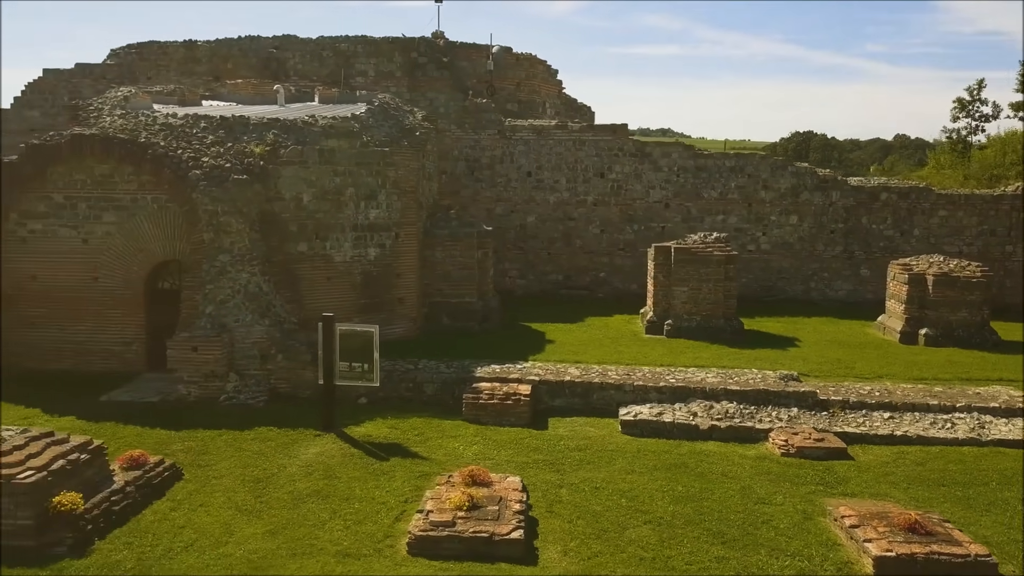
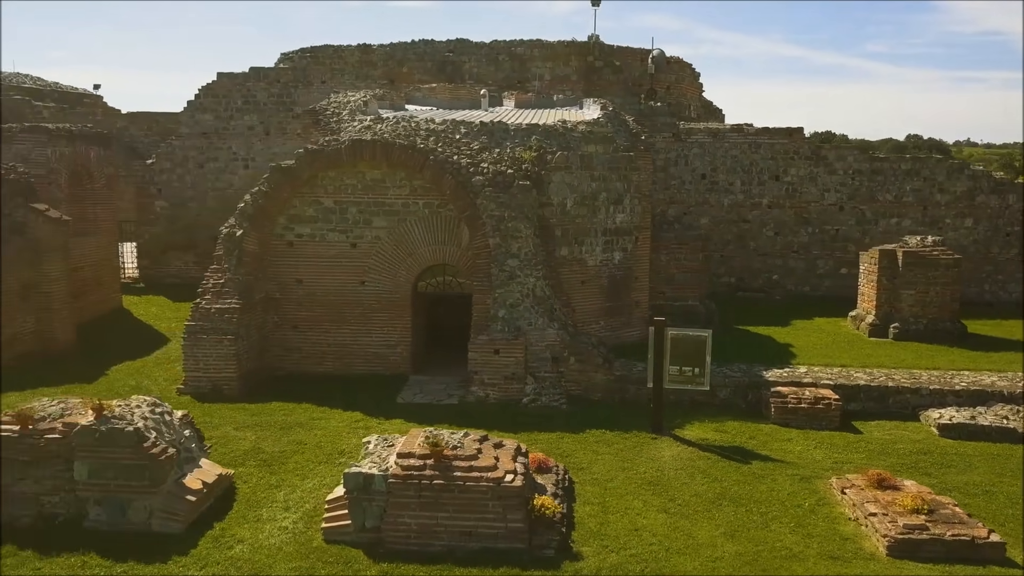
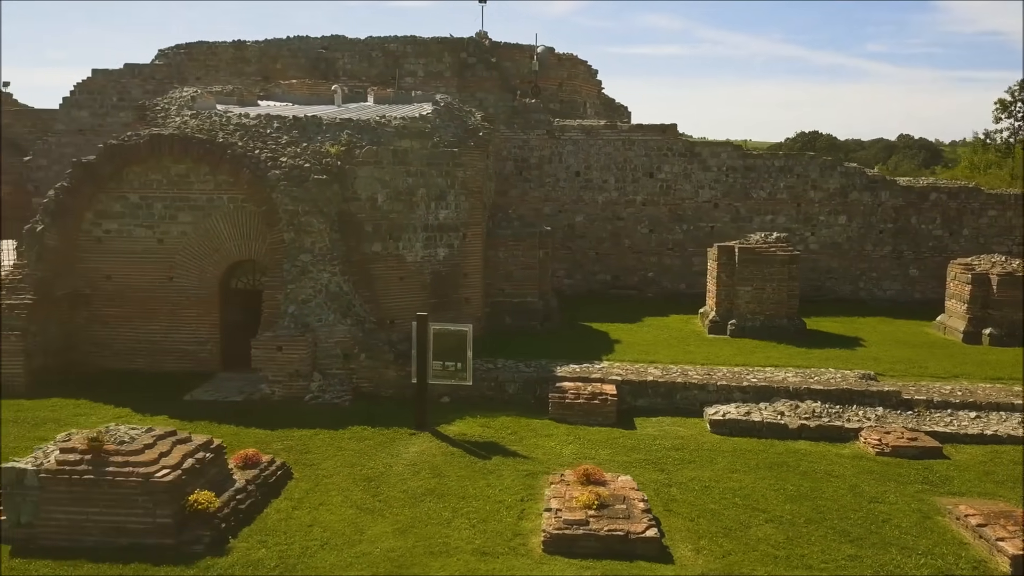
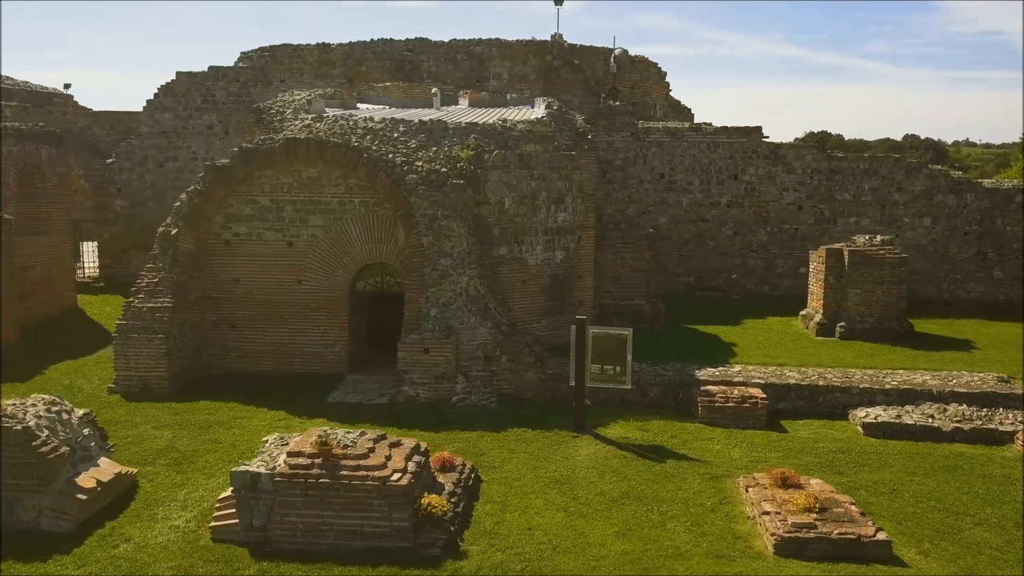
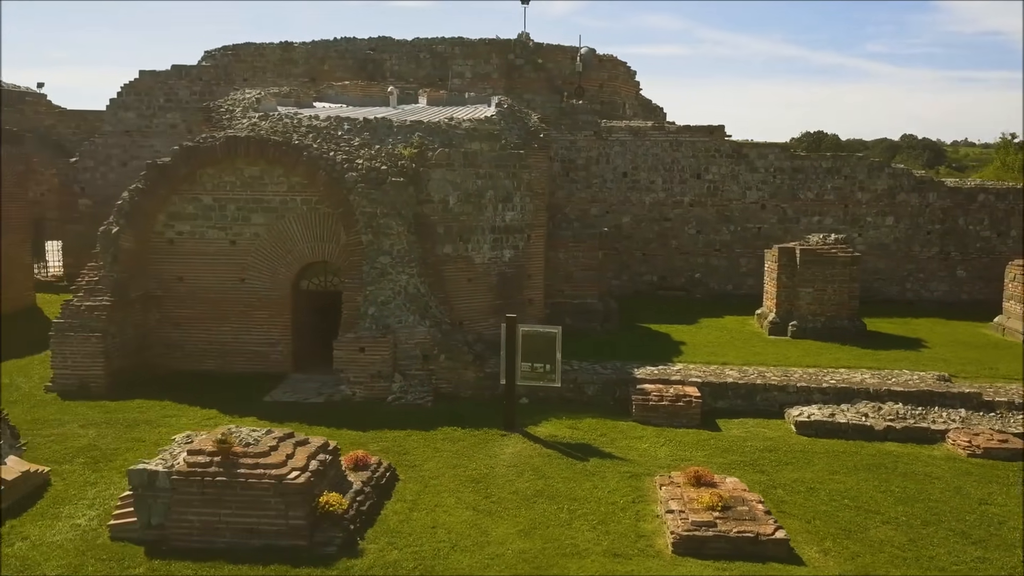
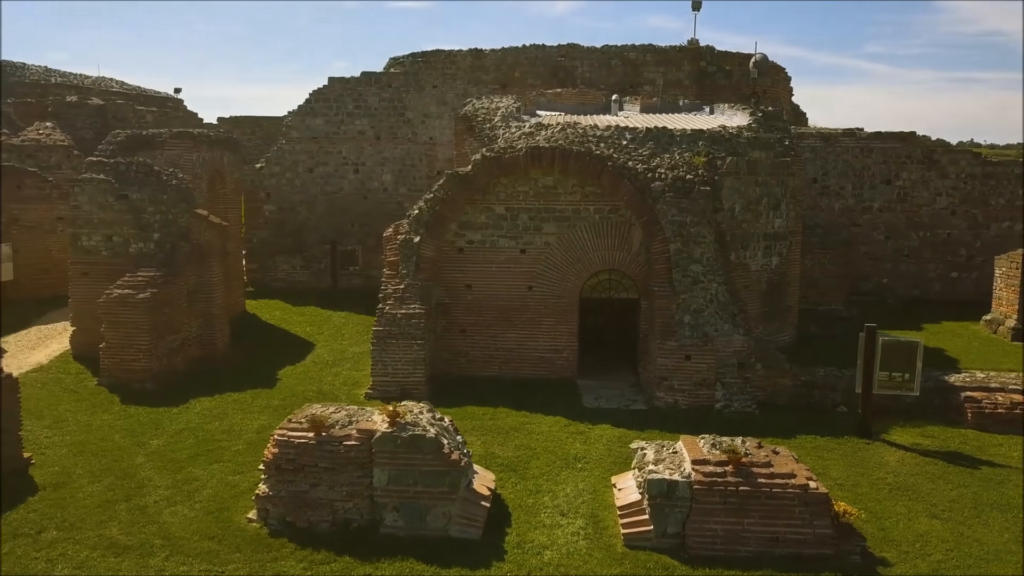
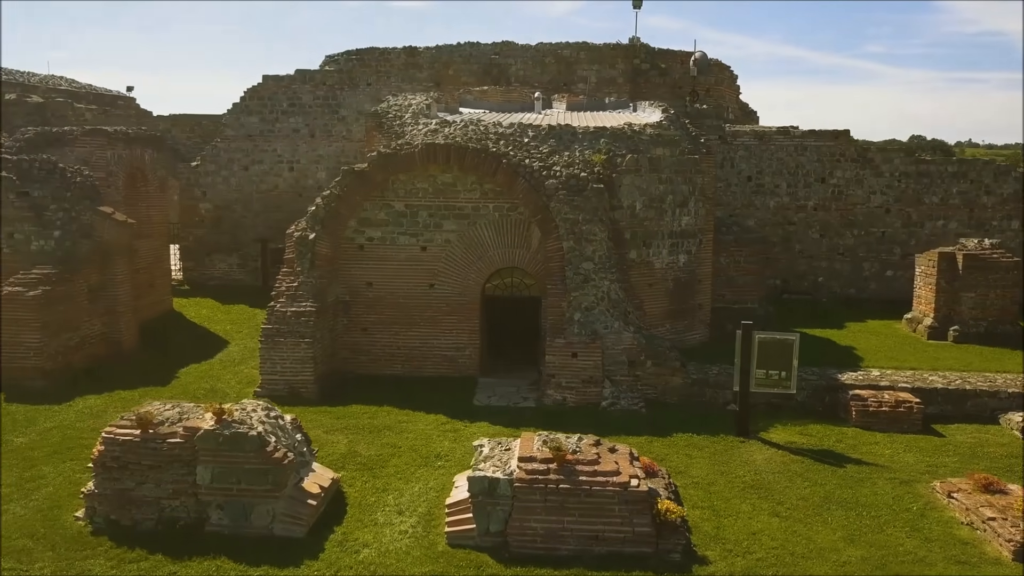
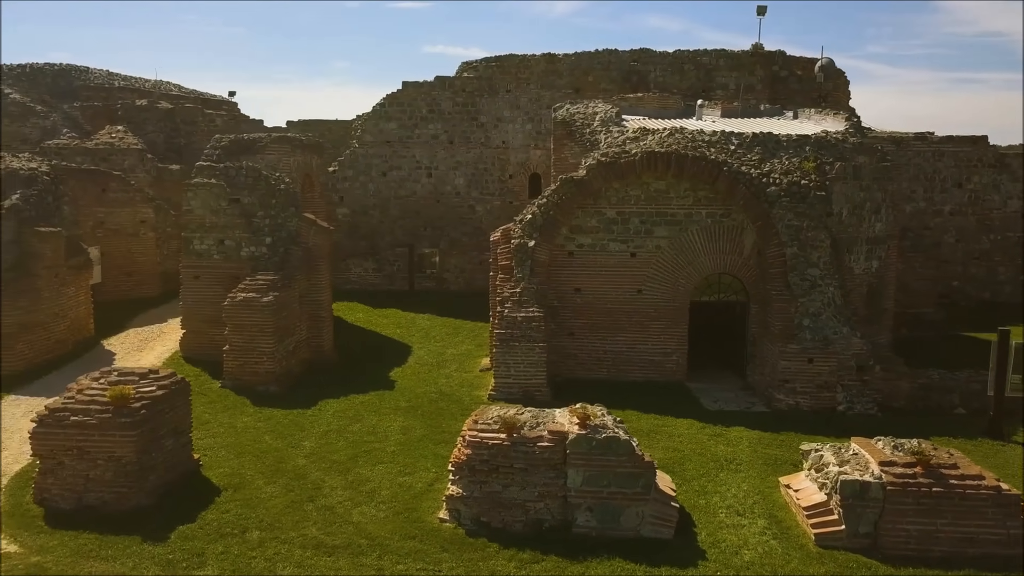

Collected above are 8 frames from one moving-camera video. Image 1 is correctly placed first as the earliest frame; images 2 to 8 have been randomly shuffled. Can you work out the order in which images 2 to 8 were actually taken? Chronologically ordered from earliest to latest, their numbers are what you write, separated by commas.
3, 5, 4, 2, 7, 6, 8
